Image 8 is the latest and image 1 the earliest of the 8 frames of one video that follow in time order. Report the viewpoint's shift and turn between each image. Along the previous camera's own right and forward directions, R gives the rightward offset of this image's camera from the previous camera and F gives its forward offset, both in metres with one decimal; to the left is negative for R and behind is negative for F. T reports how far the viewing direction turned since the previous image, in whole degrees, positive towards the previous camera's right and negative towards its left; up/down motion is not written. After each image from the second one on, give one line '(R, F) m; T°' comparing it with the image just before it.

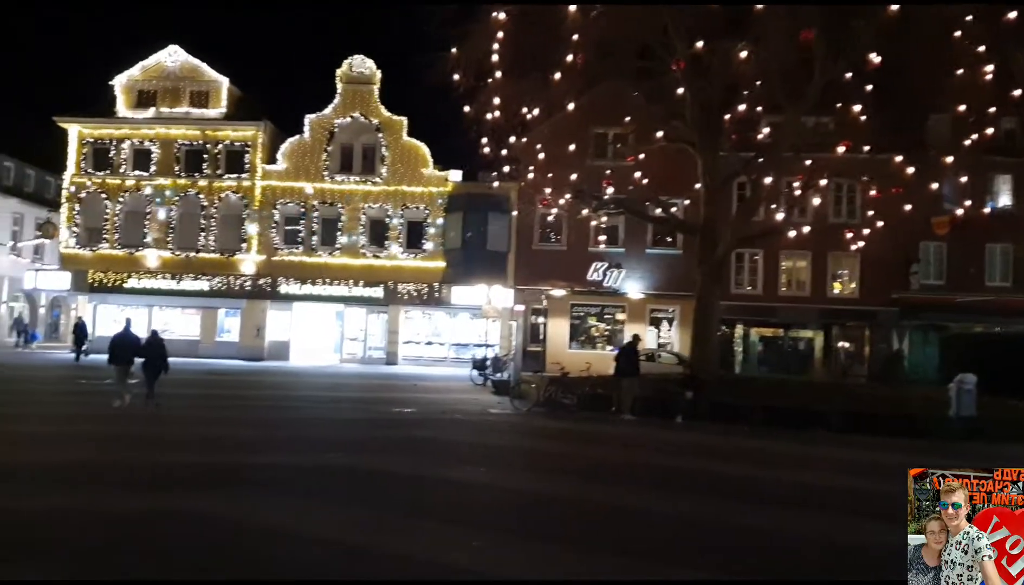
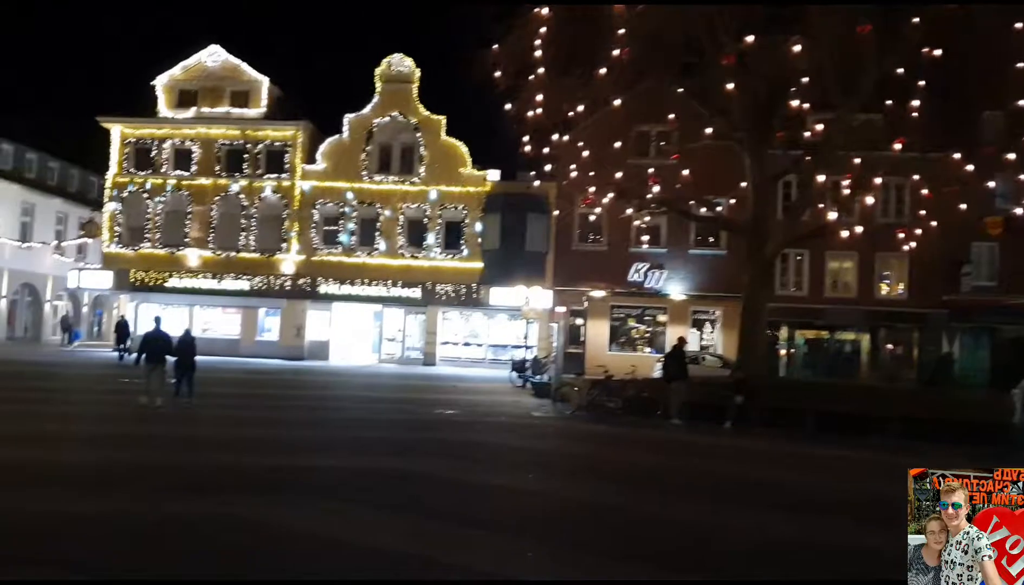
(-0.1, +0.4) m; -2°
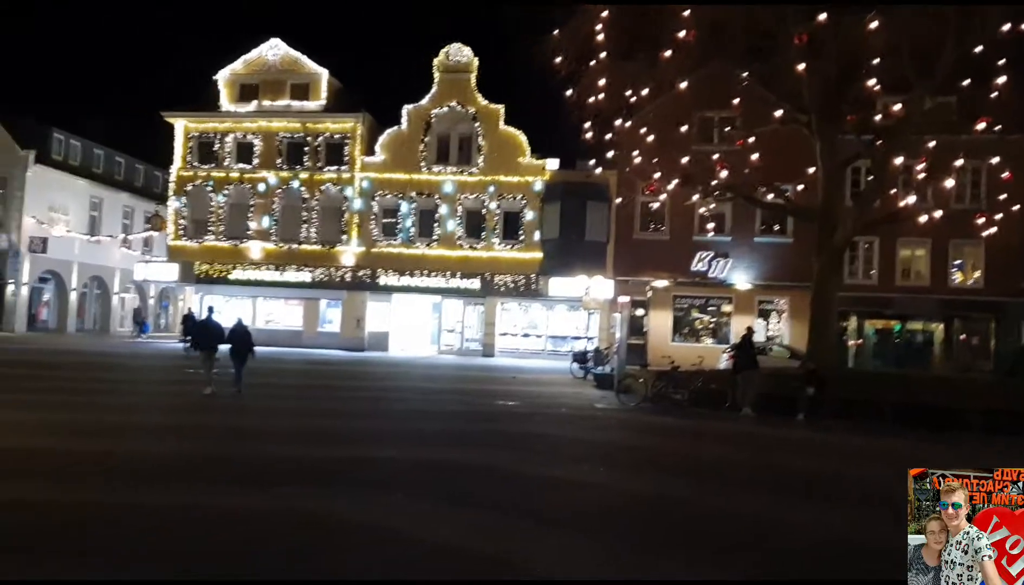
(-0.1, +0.3) m; -4°
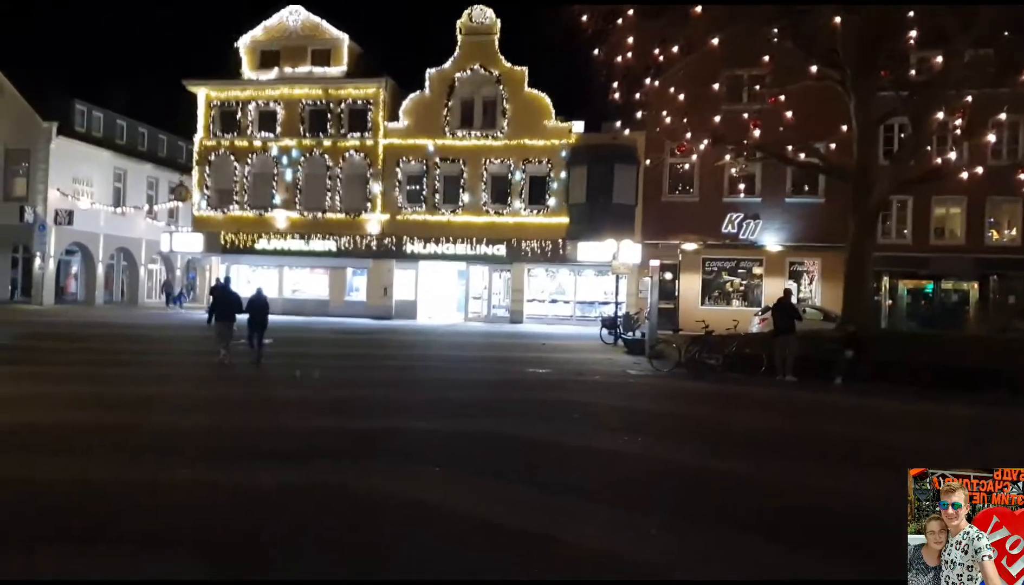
(-0.1, +0.3) m; -2°
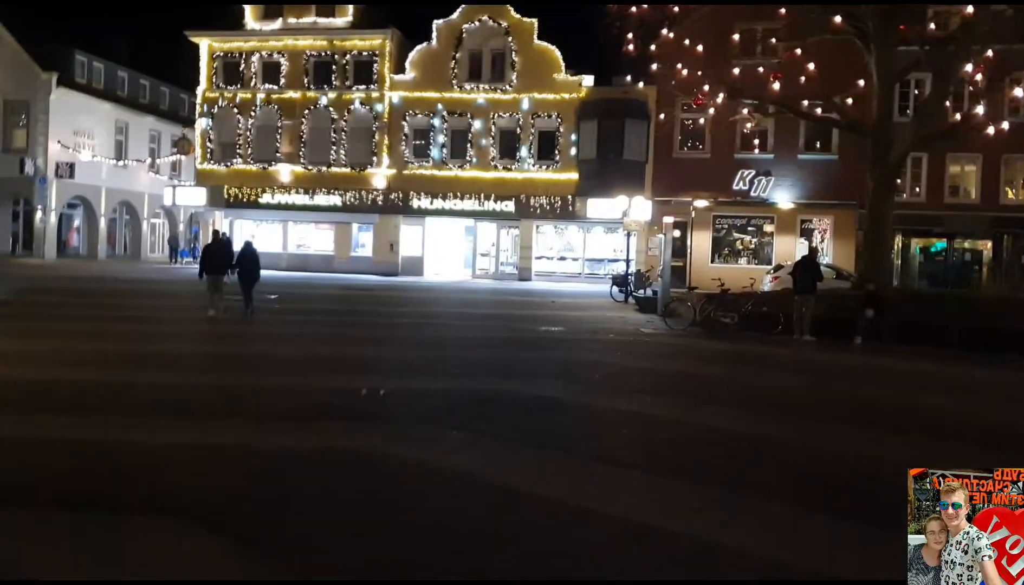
(-0.2, +0.3) m; 0°
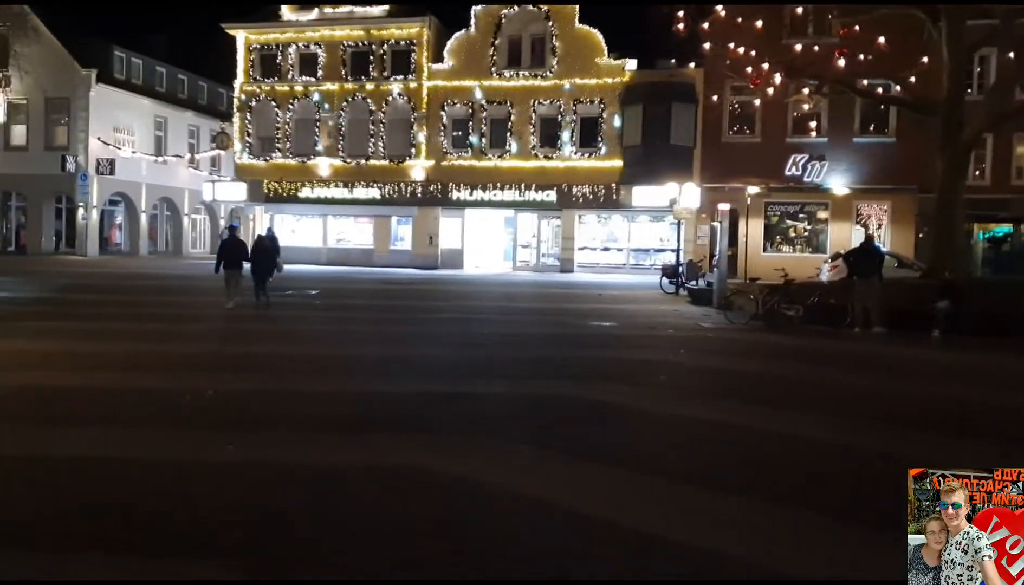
(-0.2, +0.7) m; -2°
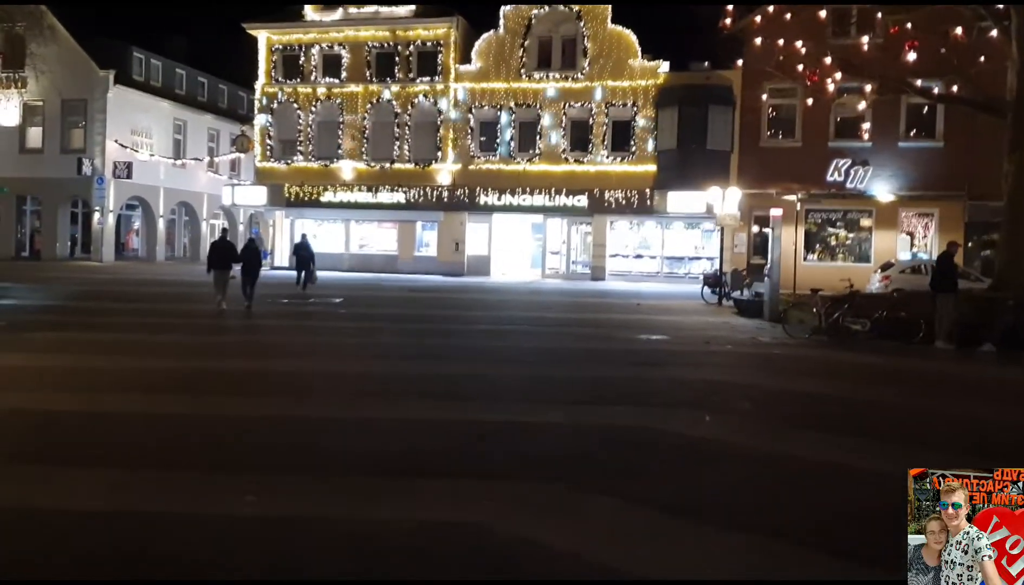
(-0.5, +1.0) m; -1°
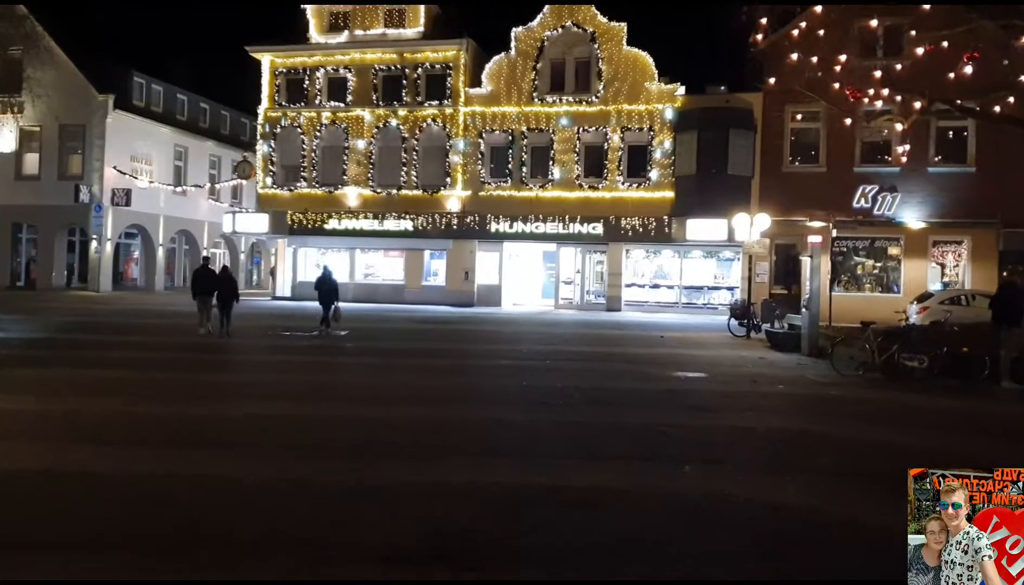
(-0.3, +1.2) m; 0°
